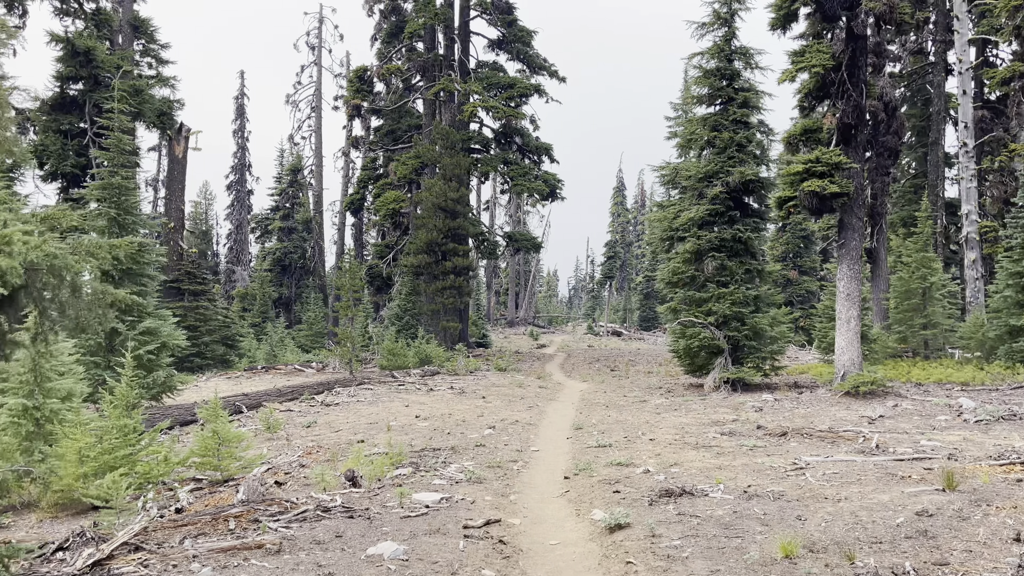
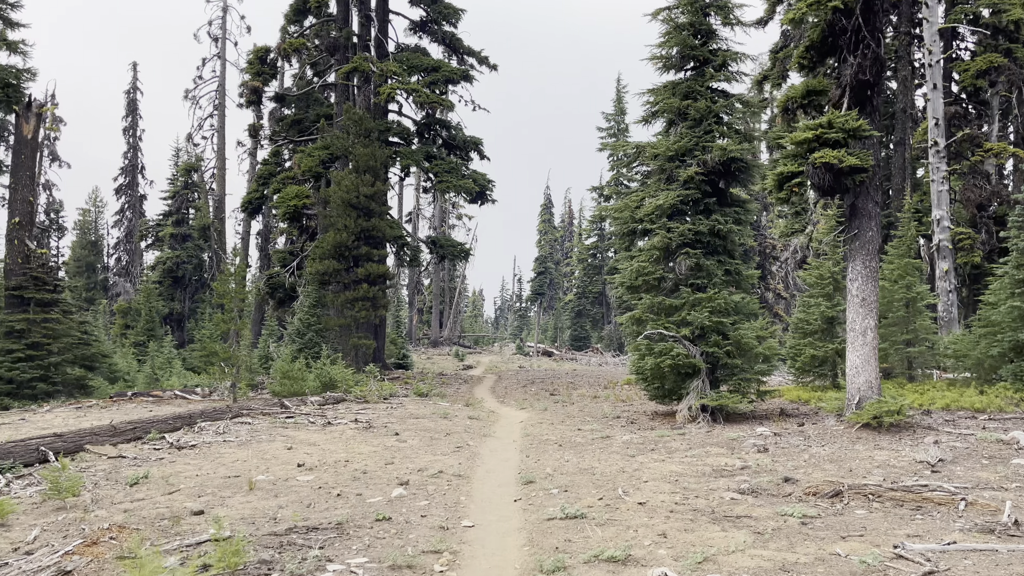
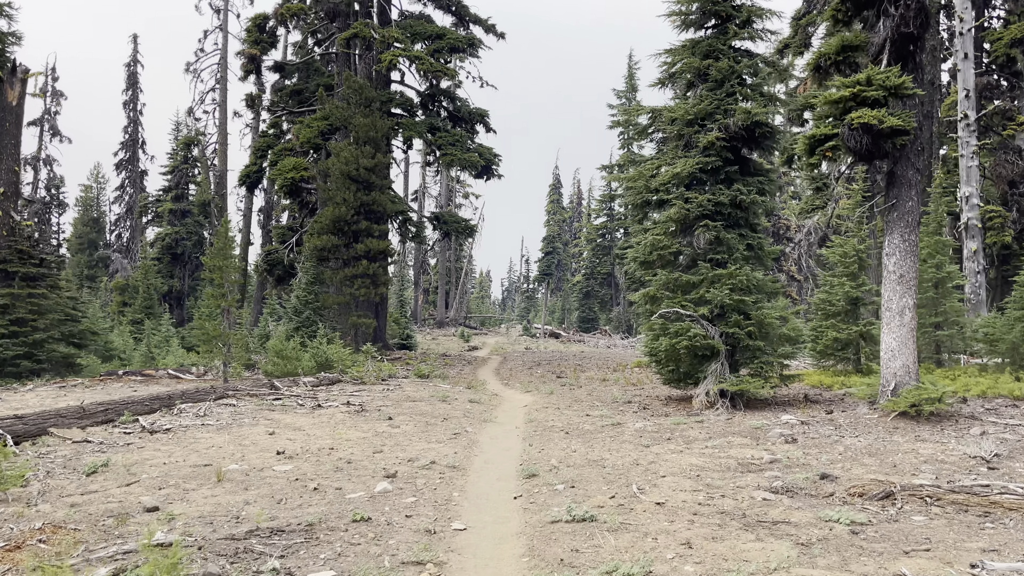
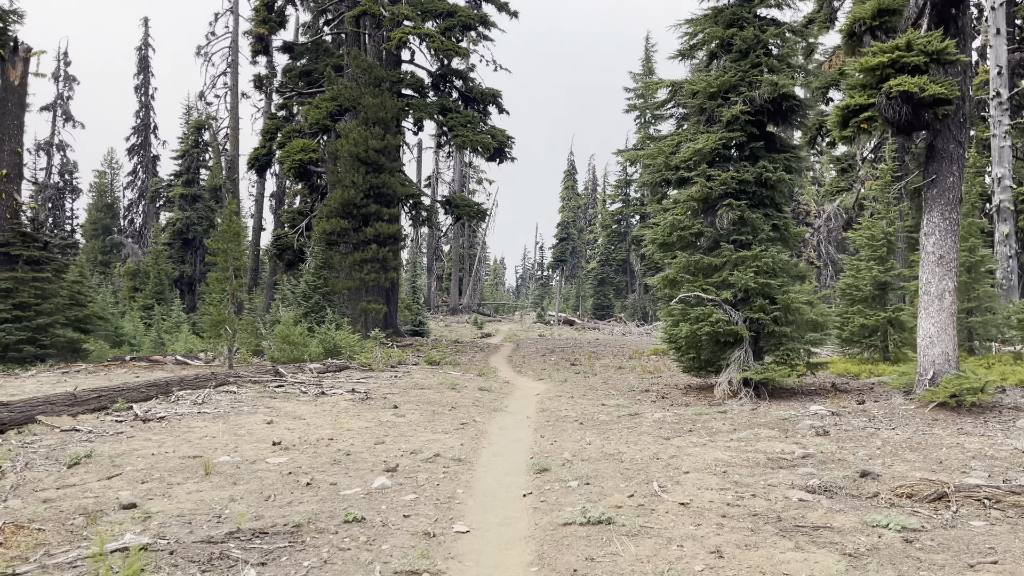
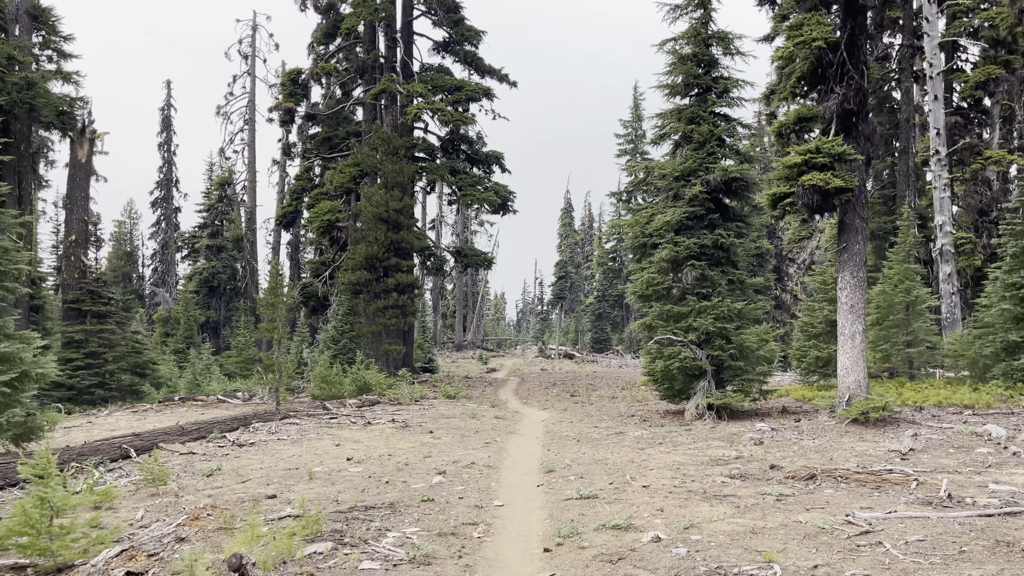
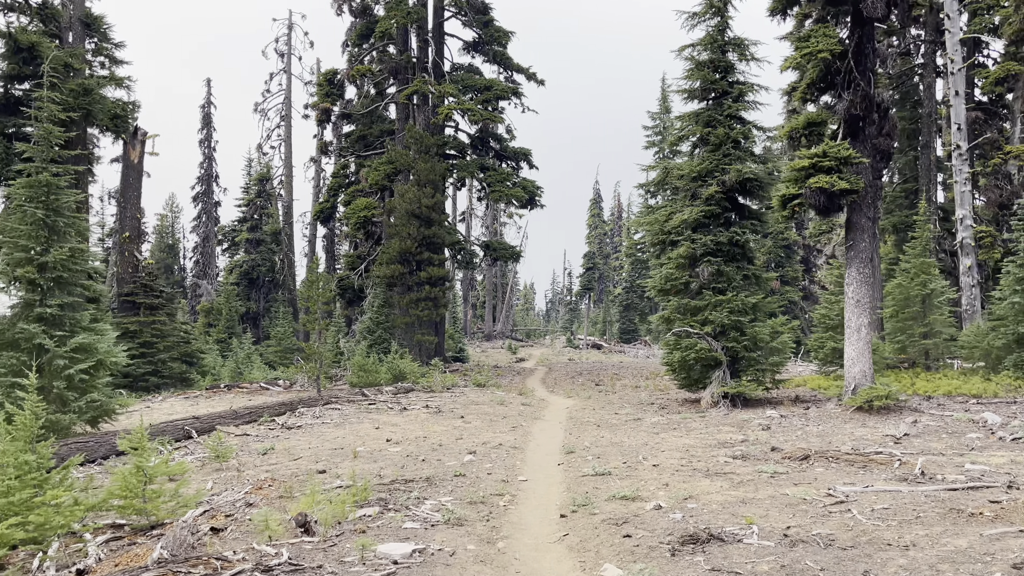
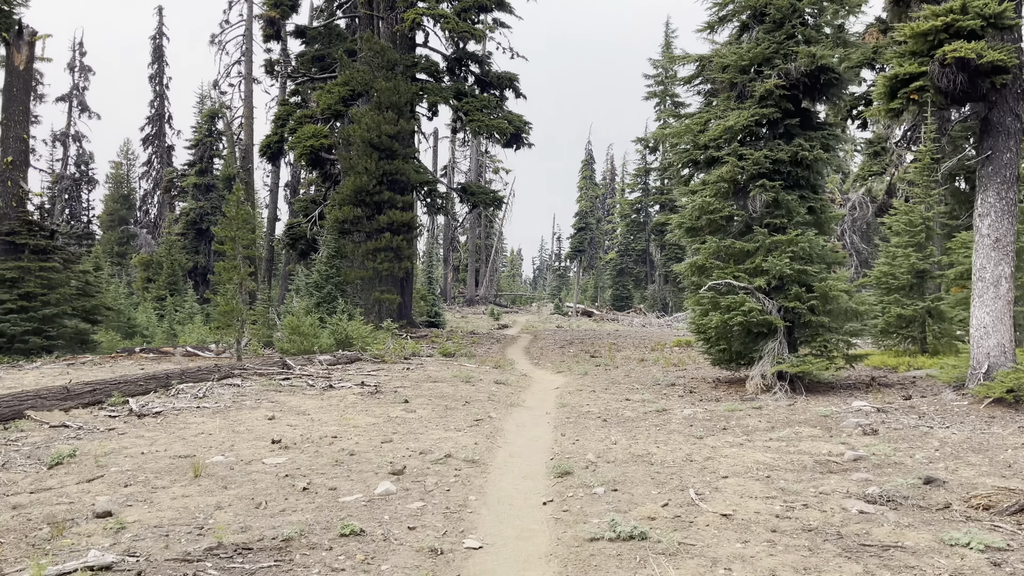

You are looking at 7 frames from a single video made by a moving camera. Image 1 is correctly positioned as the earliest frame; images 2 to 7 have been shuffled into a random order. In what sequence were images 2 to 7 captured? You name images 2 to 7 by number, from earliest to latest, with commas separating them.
6, 5, 2, 3, 4, 7
